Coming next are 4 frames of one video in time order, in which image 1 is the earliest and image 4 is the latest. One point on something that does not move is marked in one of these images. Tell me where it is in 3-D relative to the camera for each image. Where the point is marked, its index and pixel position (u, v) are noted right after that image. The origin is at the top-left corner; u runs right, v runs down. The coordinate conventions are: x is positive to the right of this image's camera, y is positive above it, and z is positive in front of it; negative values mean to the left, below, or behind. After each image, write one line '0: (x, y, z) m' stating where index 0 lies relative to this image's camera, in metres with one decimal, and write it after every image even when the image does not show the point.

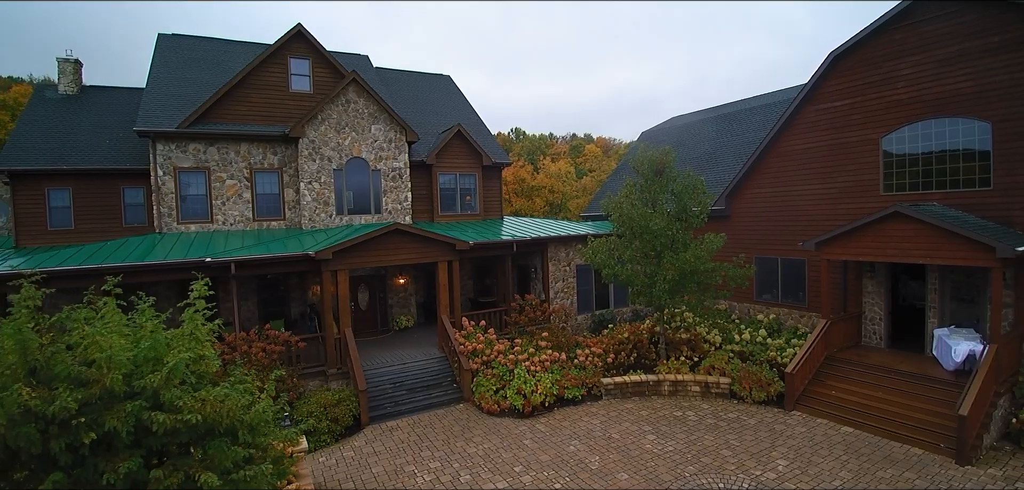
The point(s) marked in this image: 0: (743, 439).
0: (+3.8, -3.1, +8.8) m
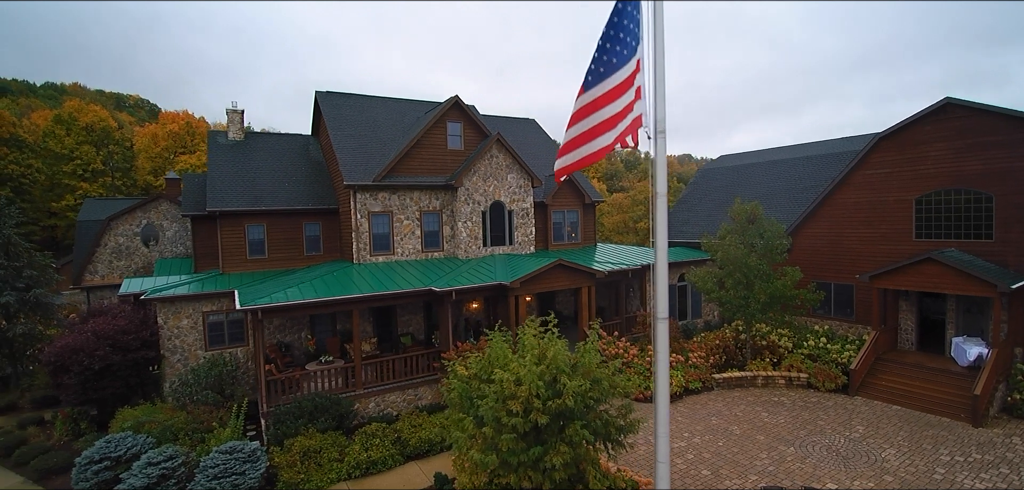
0: (+7.6, -4.0, +12.9) m
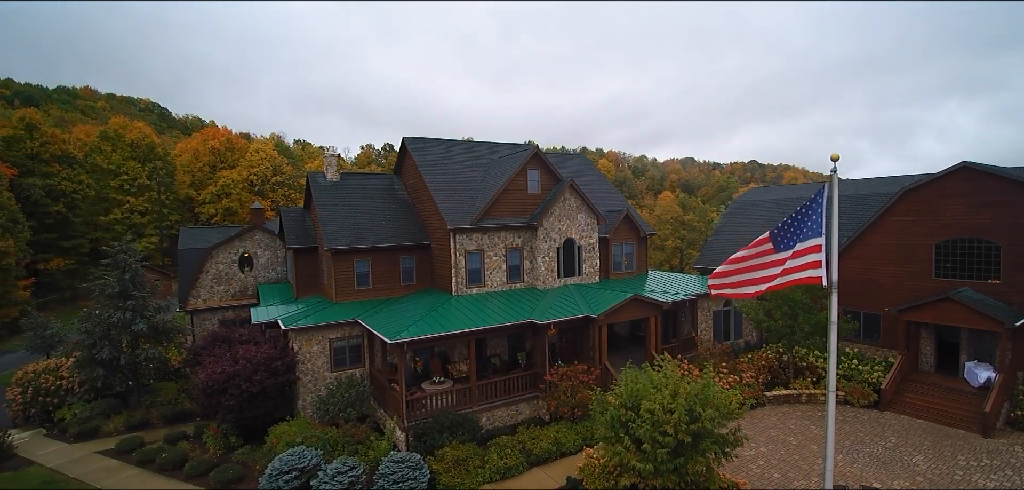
0: (+10.3, -5.3, +15.7) m
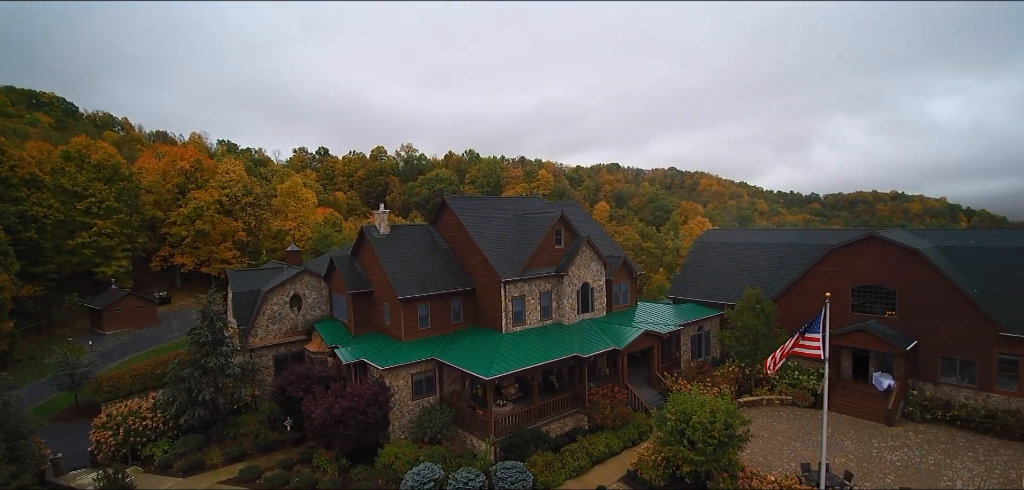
0: (+12.4, -7.3, +22.6) m
